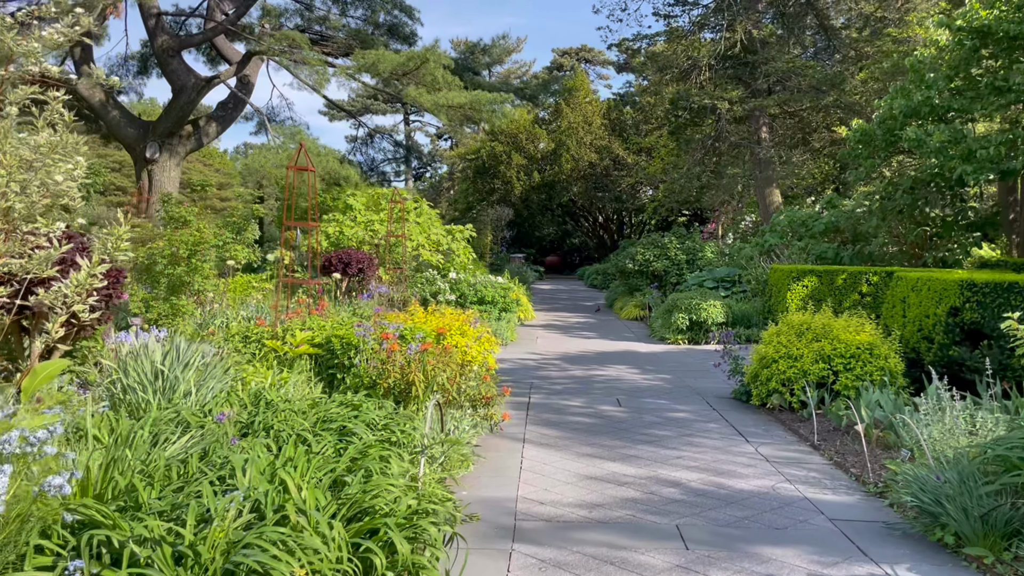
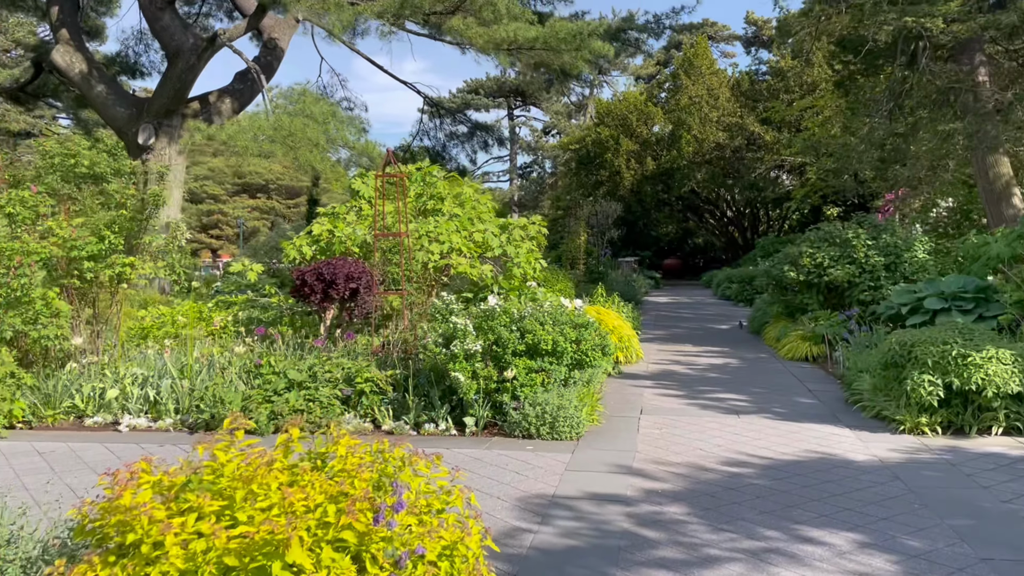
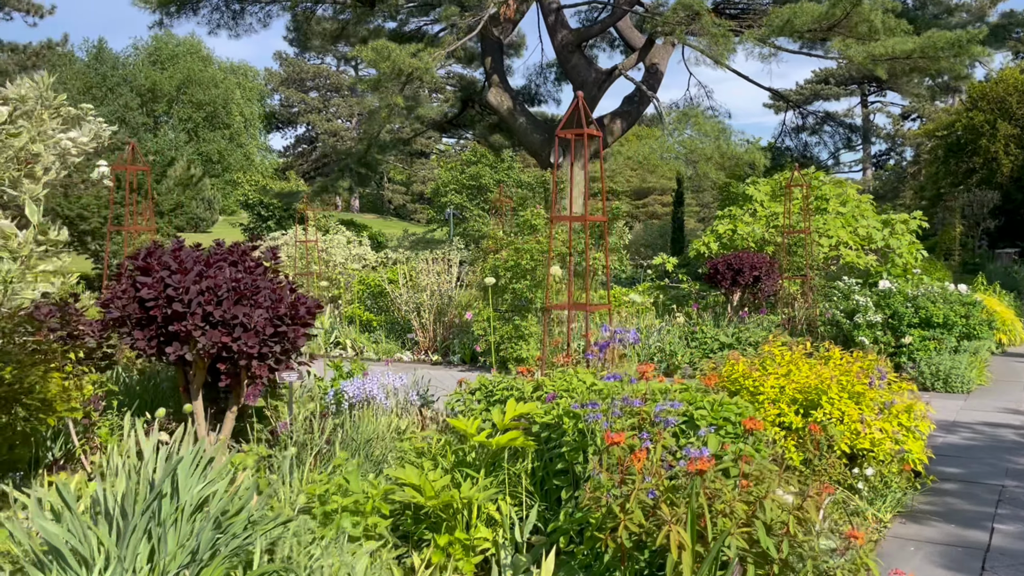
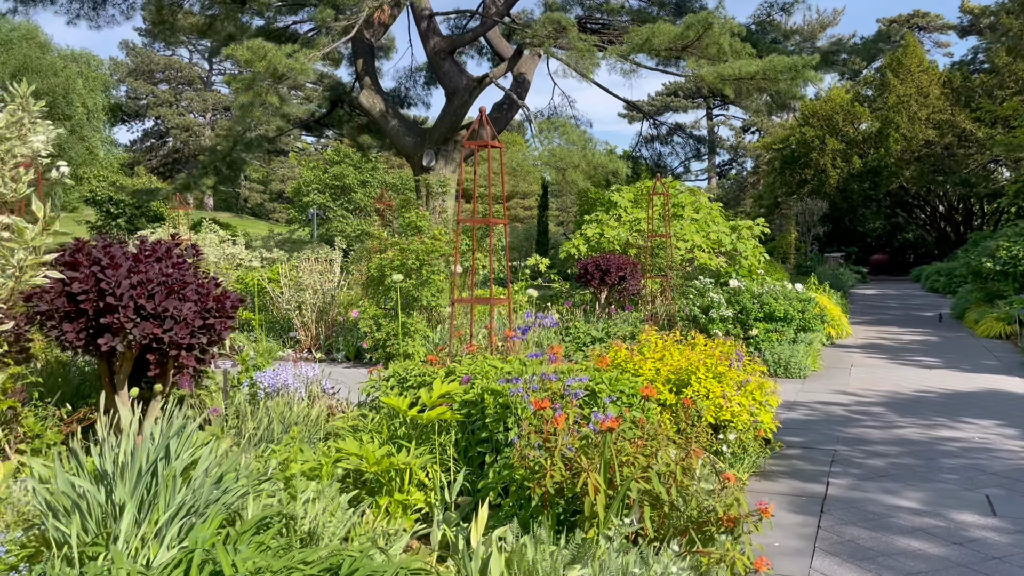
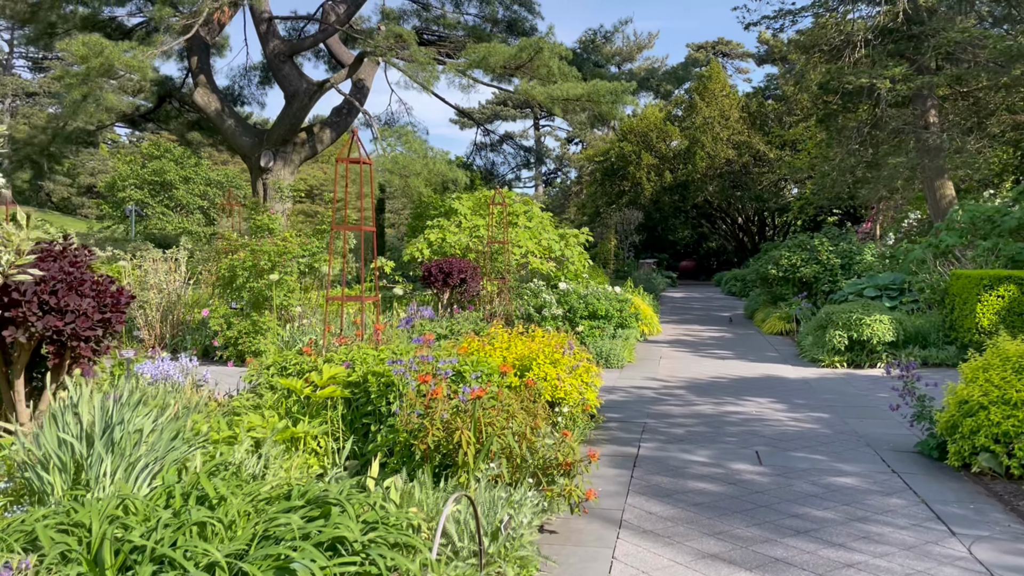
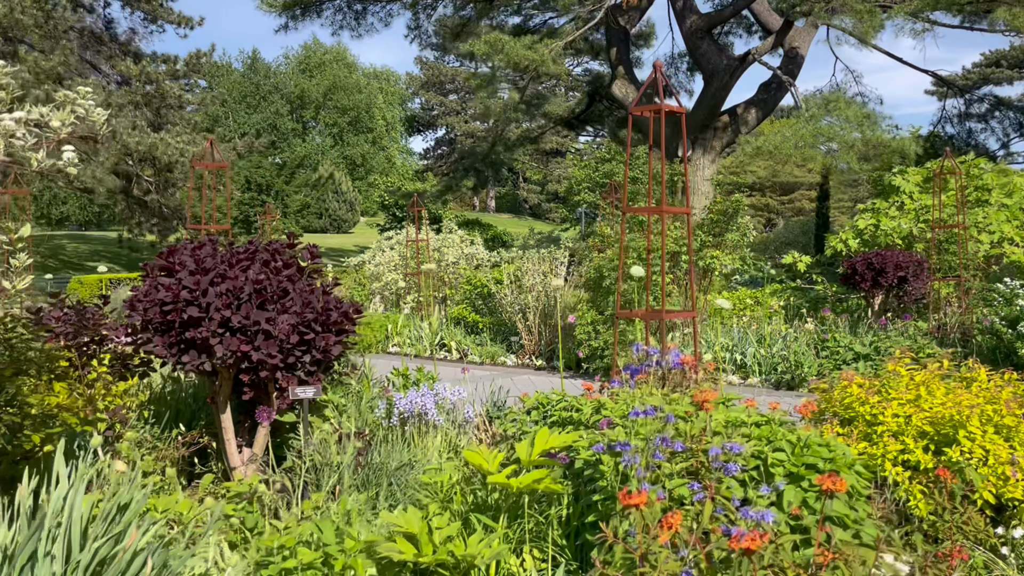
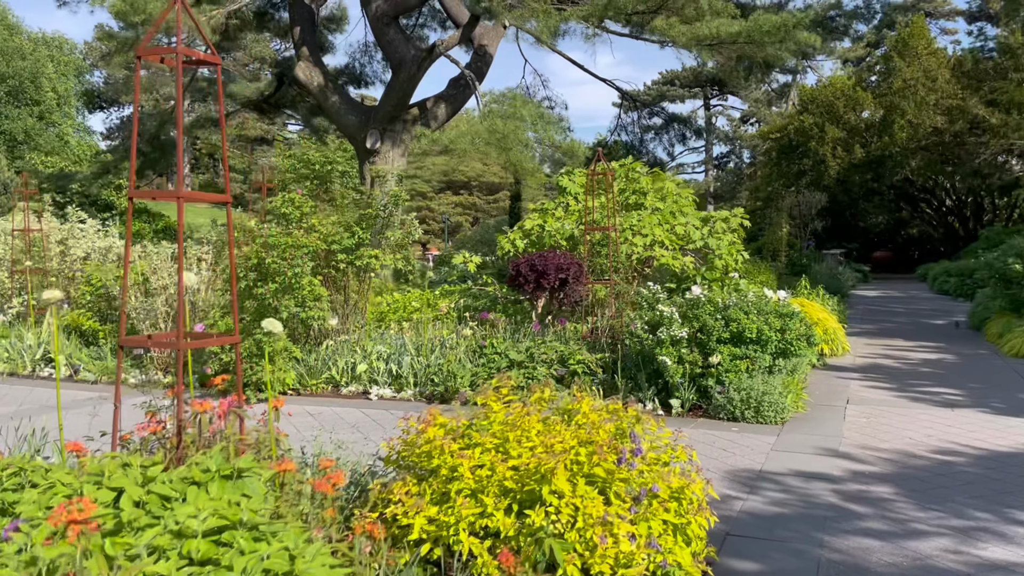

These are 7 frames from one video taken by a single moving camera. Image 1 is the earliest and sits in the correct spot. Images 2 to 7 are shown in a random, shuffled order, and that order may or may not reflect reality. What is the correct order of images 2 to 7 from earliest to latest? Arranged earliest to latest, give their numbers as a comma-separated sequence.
5, 4, 3, 6, 7, 2
